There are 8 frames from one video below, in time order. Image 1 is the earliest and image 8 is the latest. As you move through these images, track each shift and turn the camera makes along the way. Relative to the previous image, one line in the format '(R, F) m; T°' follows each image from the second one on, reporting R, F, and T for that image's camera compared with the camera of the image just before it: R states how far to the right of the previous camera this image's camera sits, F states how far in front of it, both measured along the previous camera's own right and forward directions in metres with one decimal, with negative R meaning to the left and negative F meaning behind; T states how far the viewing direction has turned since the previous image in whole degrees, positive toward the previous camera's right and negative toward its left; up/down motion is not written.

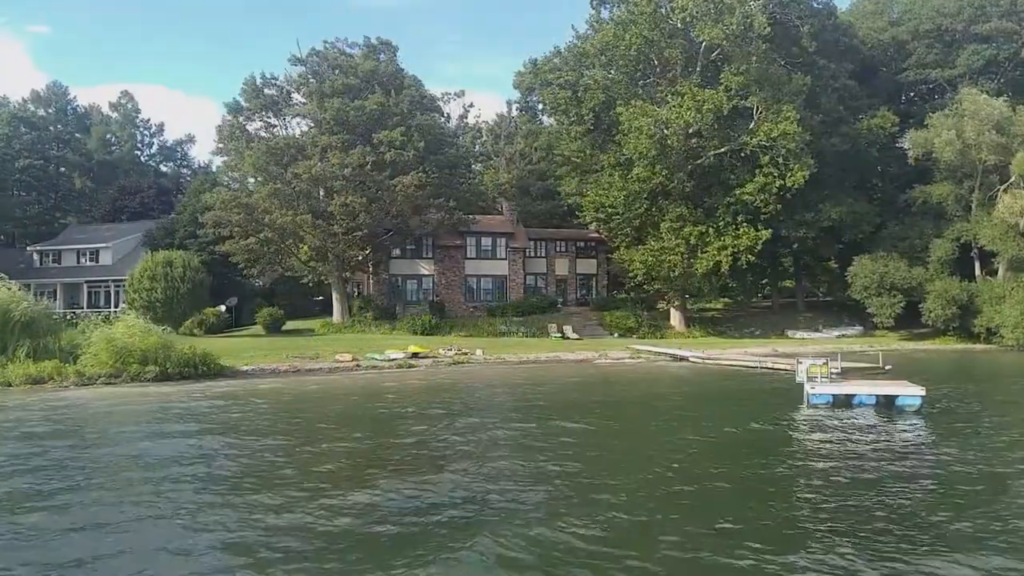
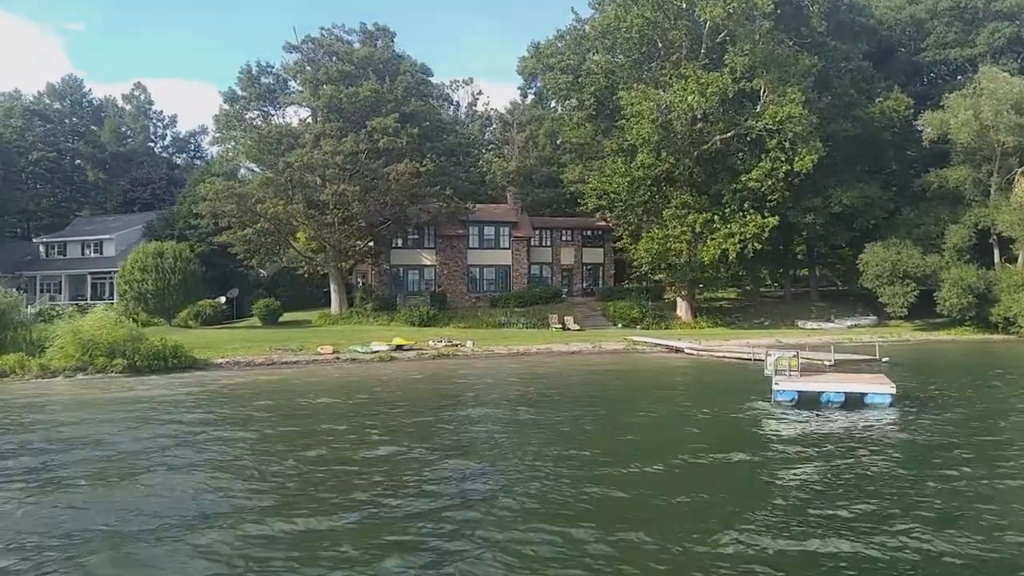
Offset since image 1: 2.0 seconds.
(+1.7, +1.1) m; -2°
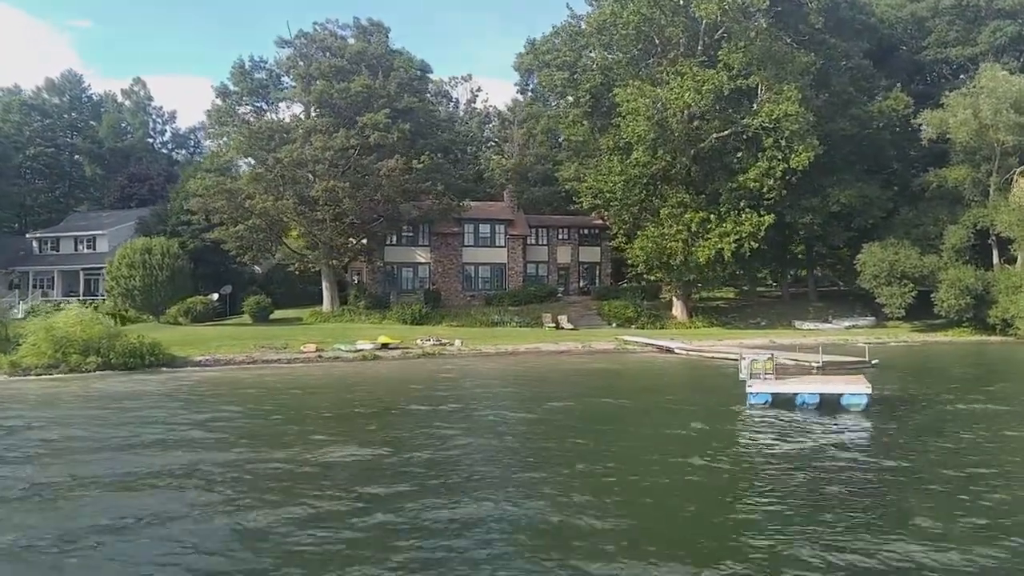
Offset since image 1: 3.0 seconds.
(+0.8, +0.5) m; 0°
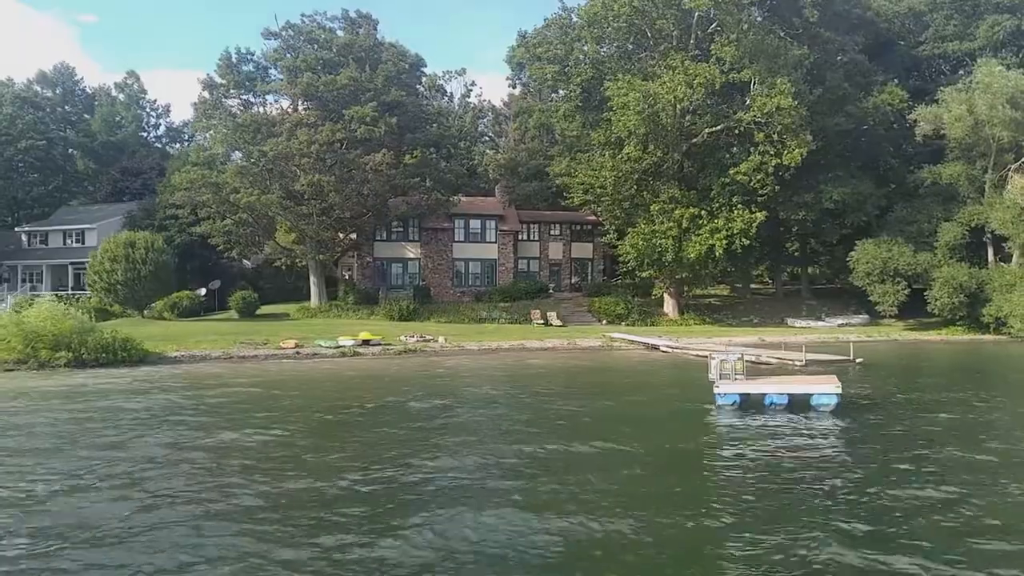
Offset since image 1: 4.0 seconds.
(+0.8, +0.5) m; 0°
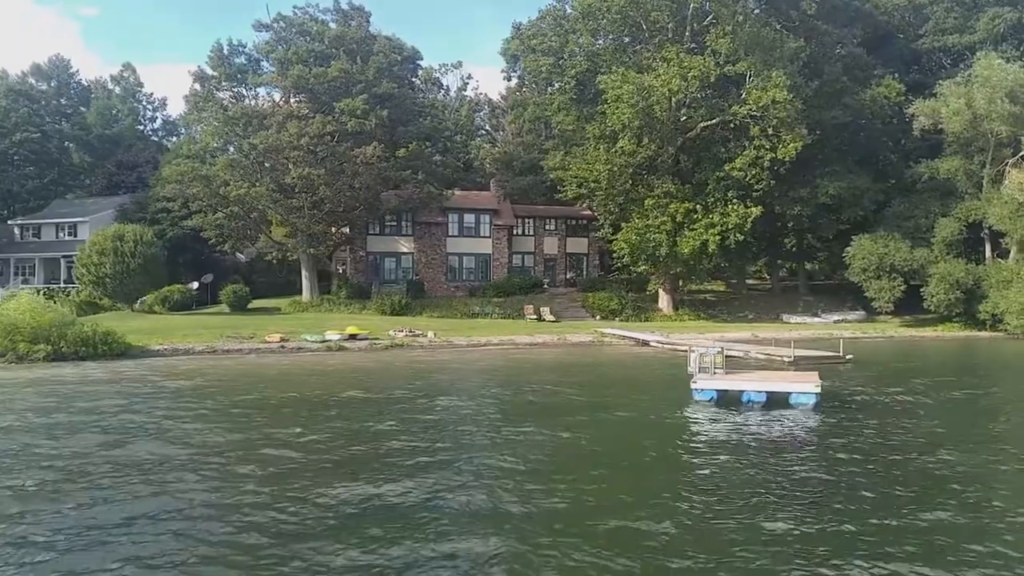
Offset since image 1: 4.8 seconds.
(+0.5, +0.4) m; 0°
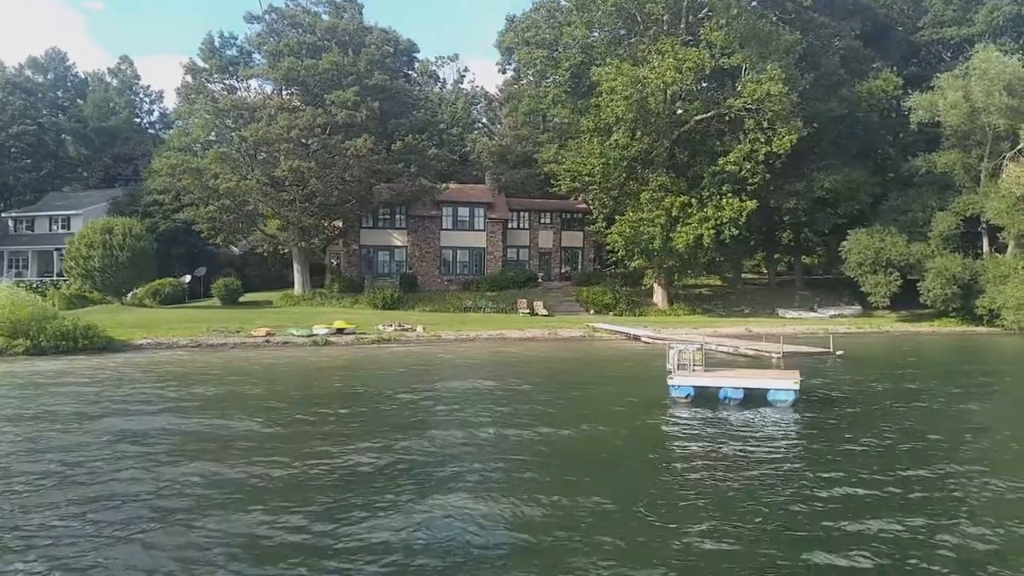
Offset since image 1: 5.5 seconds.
(+0.6, +0.3) m; 0°
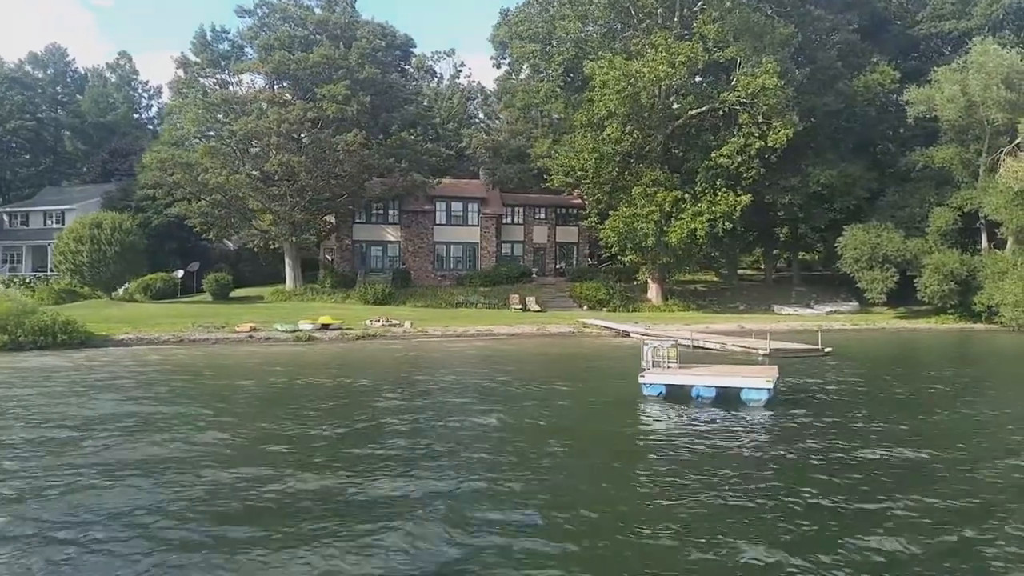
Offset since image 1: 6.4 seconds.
(+0.7, +0.3) m; 0°
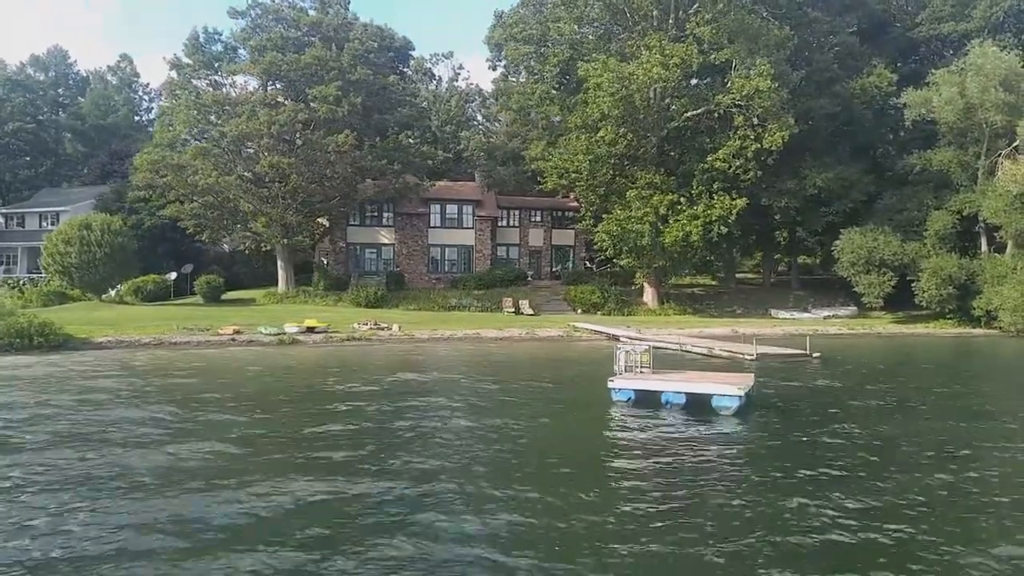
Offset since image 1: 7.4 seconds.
(+0.7, +0.4) m; 0°
